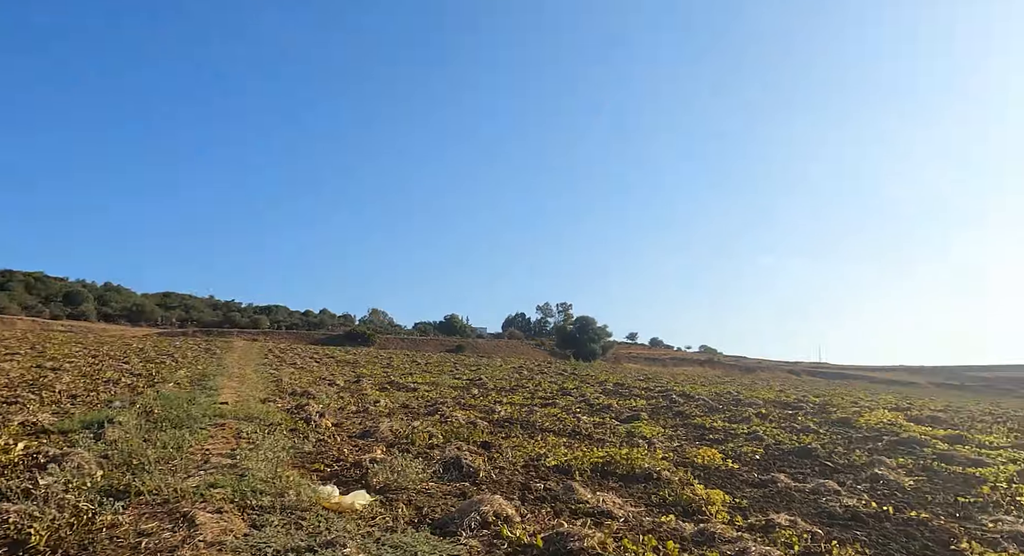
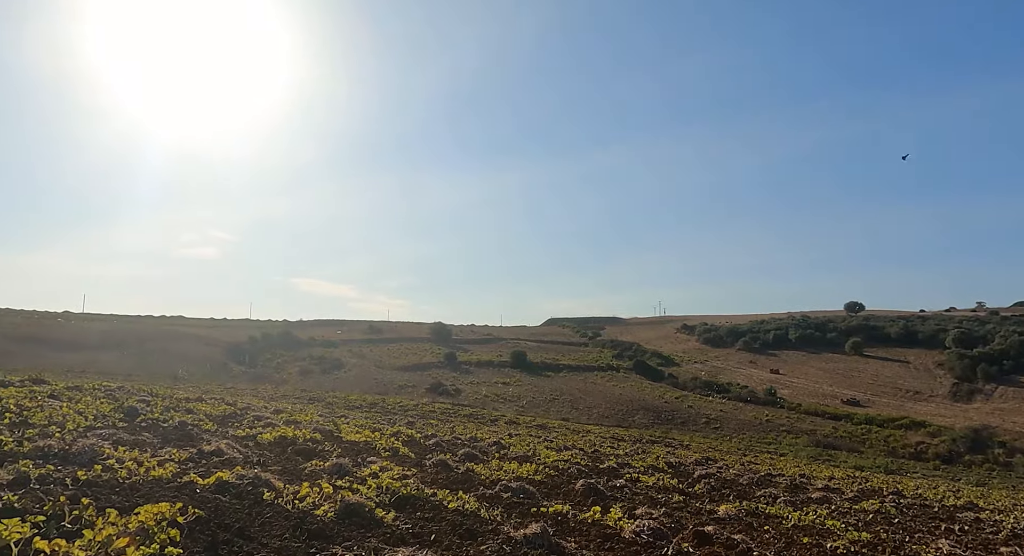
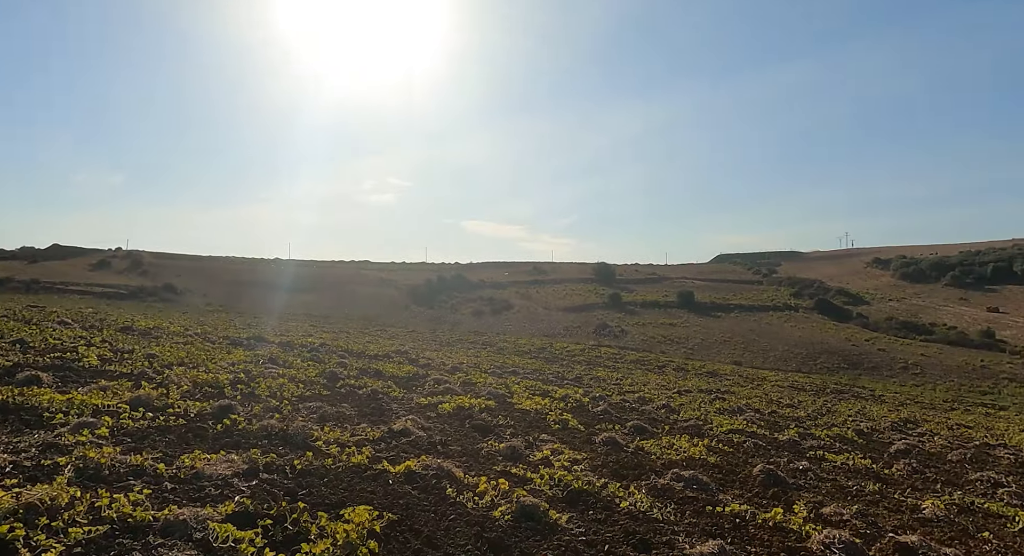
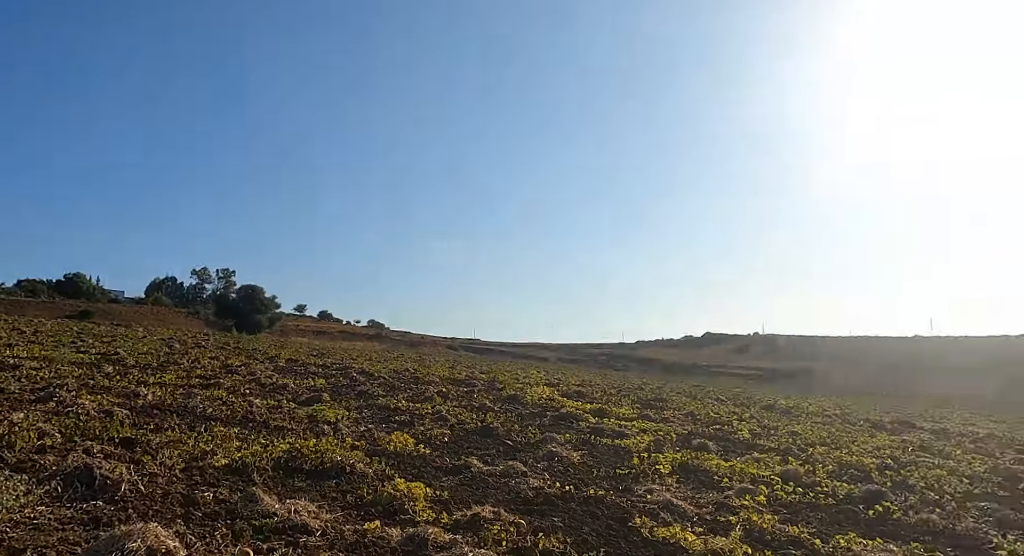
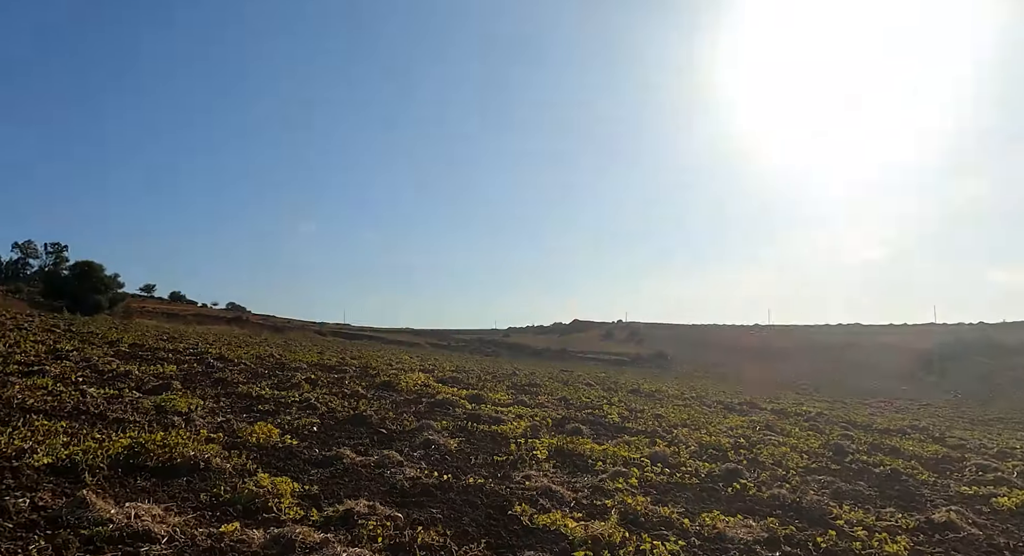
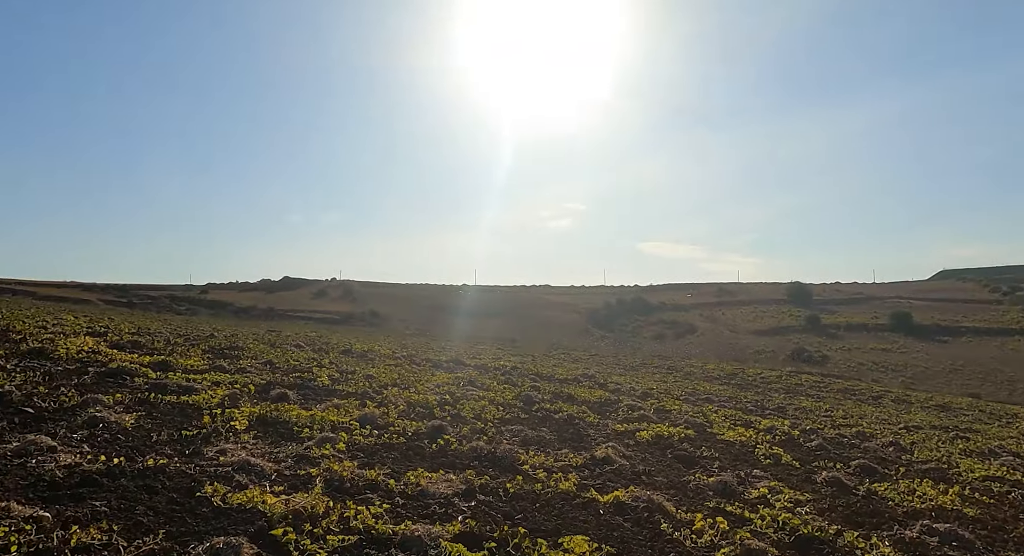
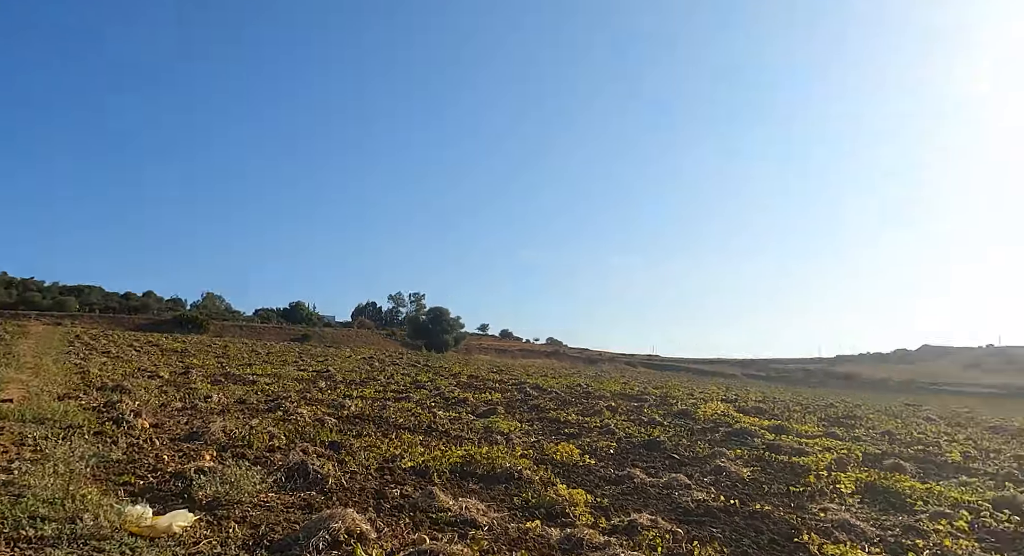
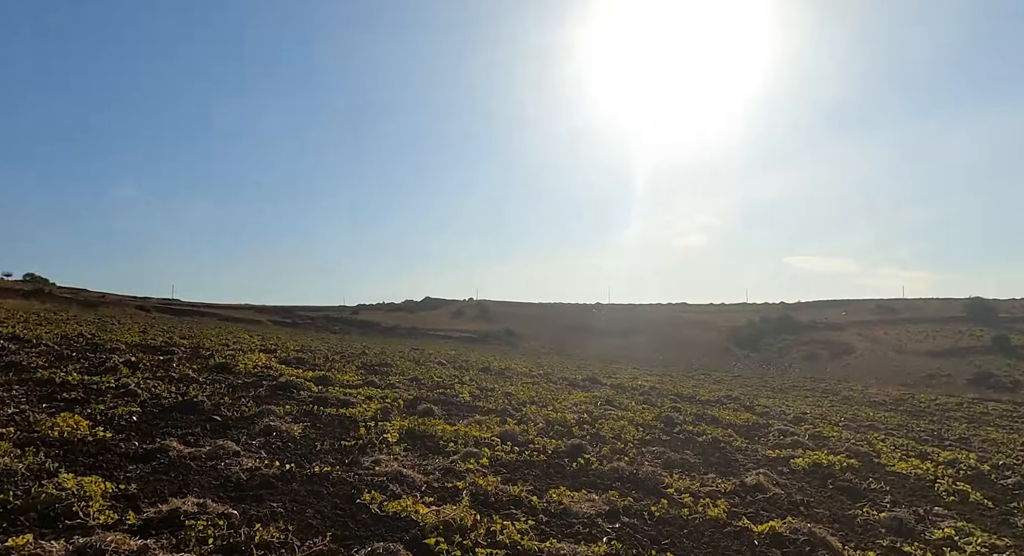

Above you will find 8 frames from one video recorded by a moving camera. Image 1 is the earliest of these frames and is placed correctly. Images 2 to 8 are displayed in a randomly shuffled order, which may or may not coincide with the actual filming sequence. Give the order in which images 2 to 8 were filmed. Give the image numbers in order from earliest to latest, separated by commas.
7, 4, 5, 8, 6, 3, 2
